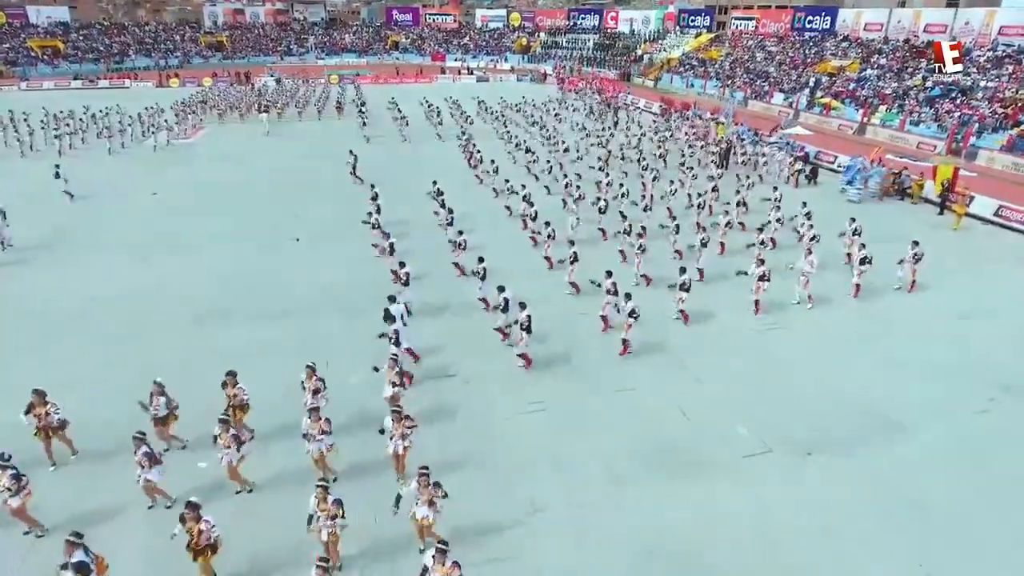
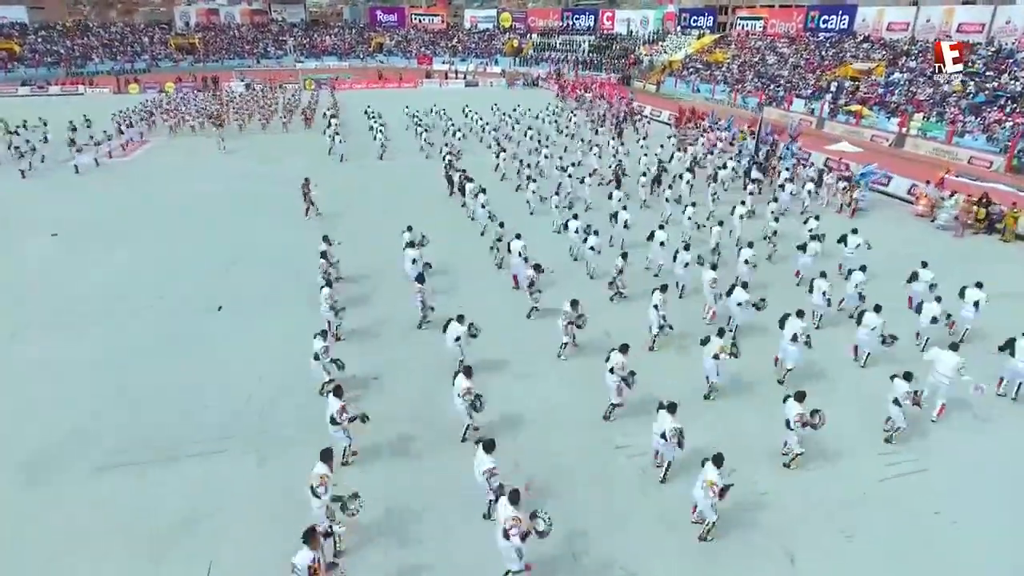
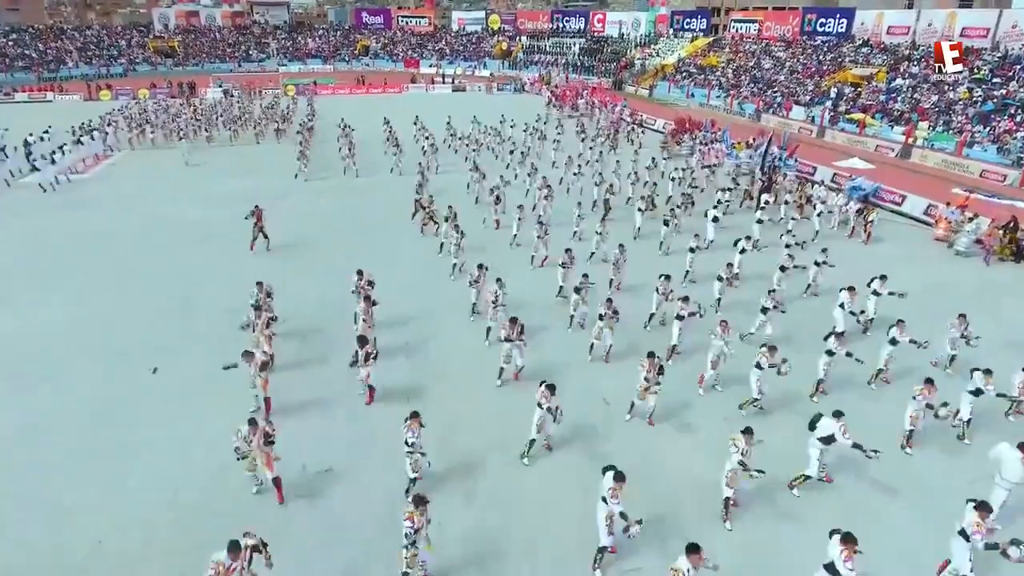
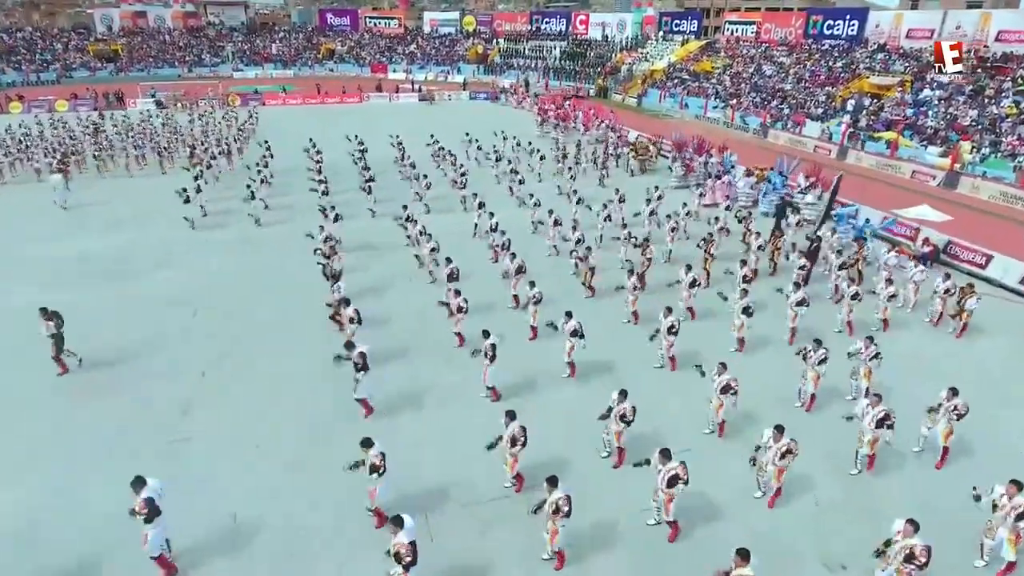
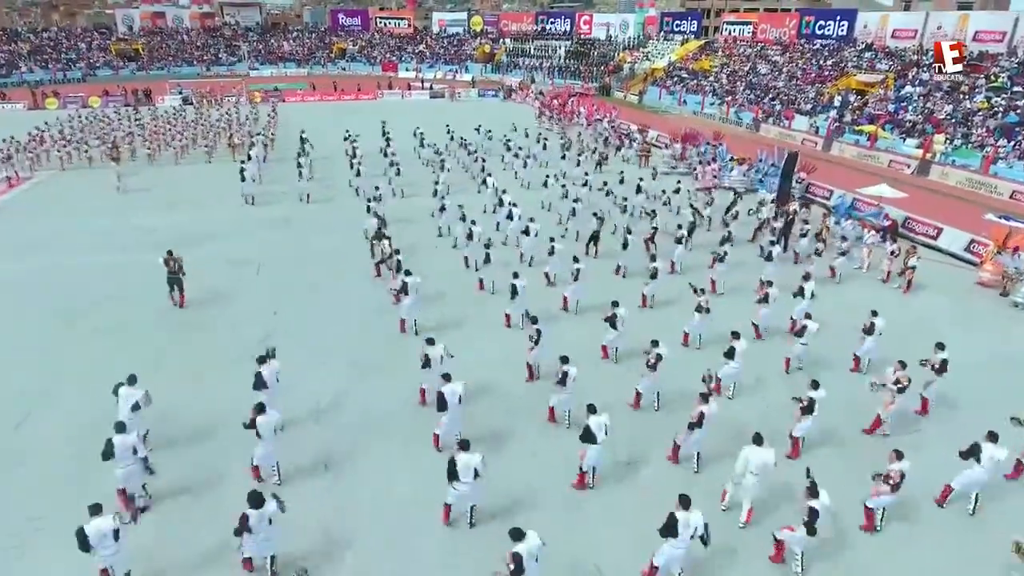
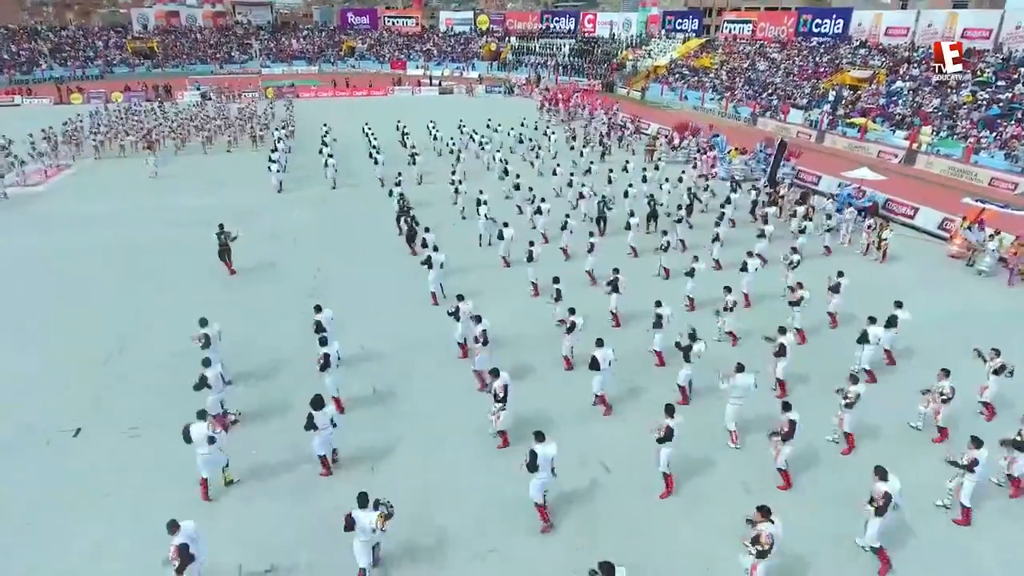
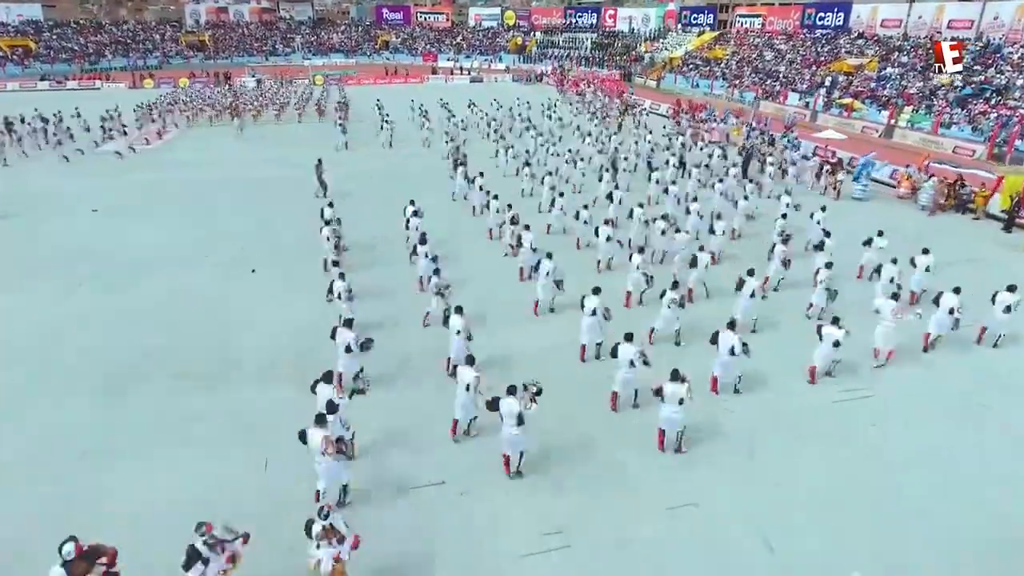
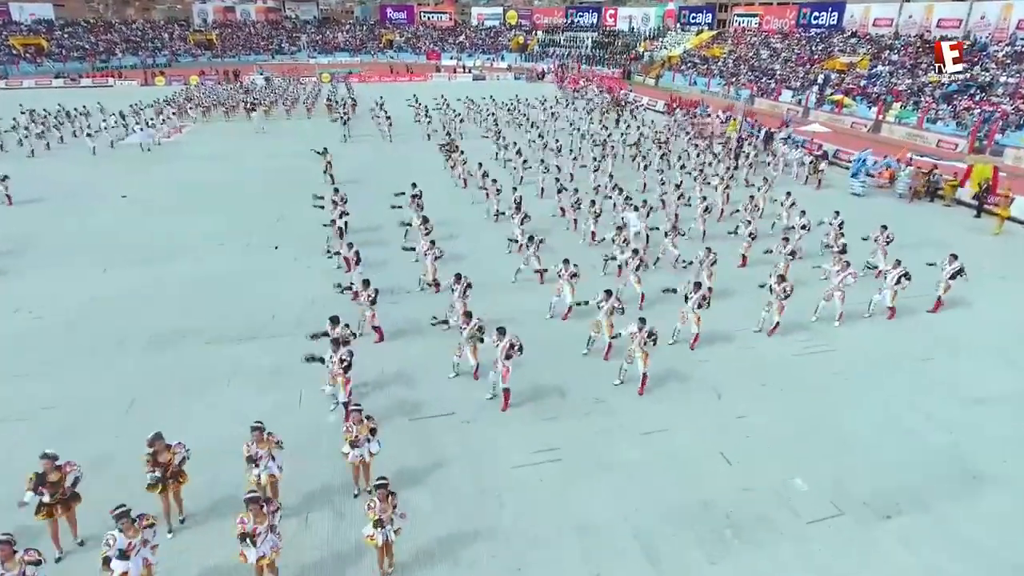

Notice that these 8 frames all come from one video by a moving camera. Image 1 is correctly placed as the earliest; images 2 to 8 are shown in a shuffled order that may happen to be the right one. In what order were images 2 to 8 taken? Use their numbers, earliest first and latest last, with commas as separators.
8, 7, 2, 3, 6, 5, 4
